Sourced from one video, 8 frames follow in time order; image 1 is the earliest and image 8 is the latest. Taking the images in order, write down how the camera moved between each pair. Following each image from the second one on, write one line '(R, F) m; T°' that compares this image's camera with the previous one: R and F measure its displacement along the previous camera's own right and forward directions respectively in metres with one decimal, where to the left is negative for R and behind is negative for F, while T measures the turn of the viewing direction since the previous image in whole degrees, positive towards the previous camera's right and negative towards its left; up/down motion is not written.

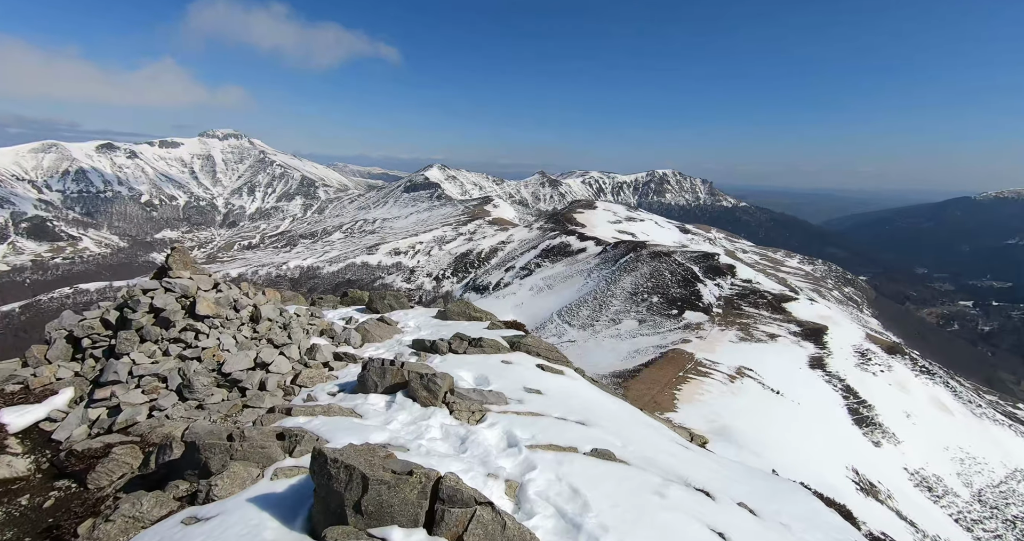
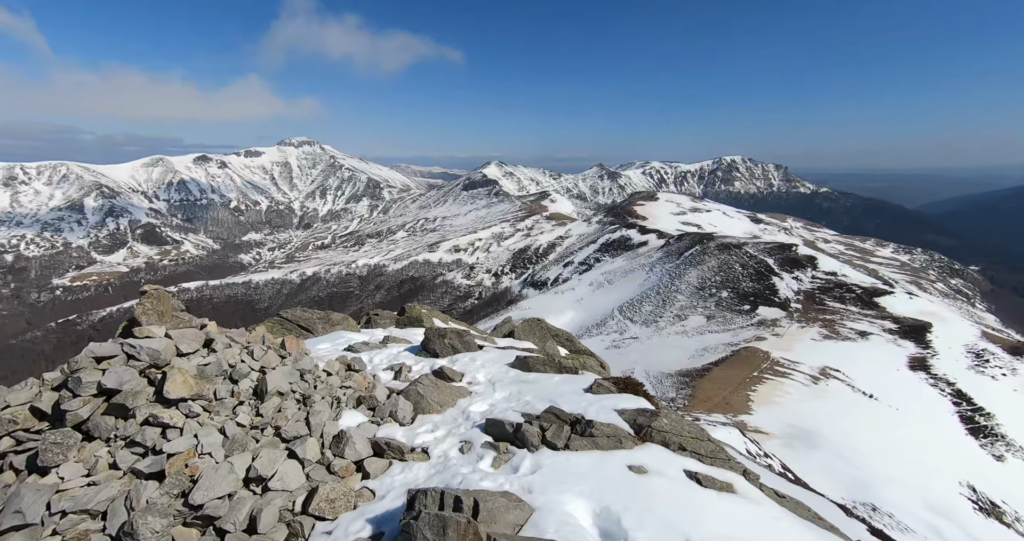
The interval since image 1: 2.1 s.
(-0.3, +2.1) m; -6°
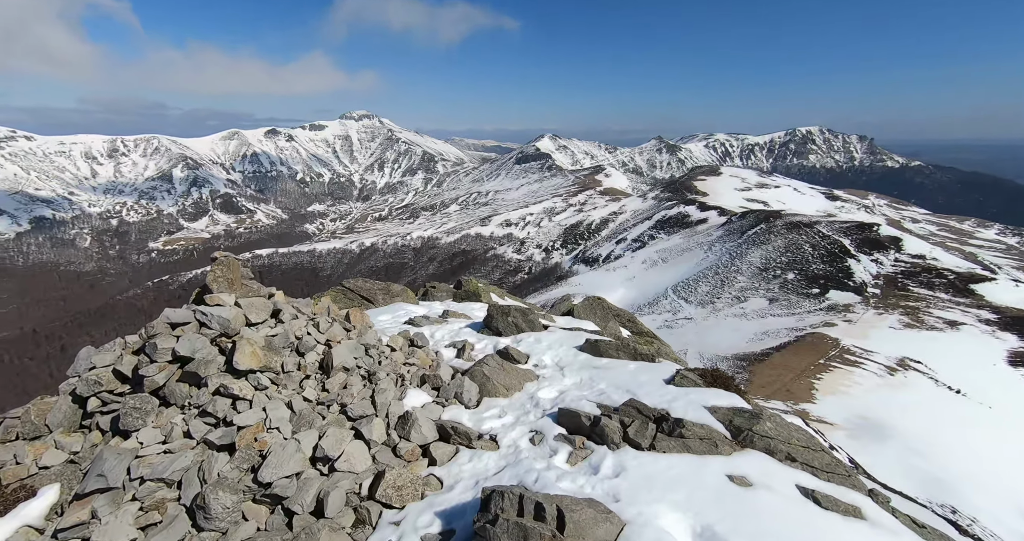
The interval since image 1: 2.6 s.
(-0.4, +1.9) m; -5°
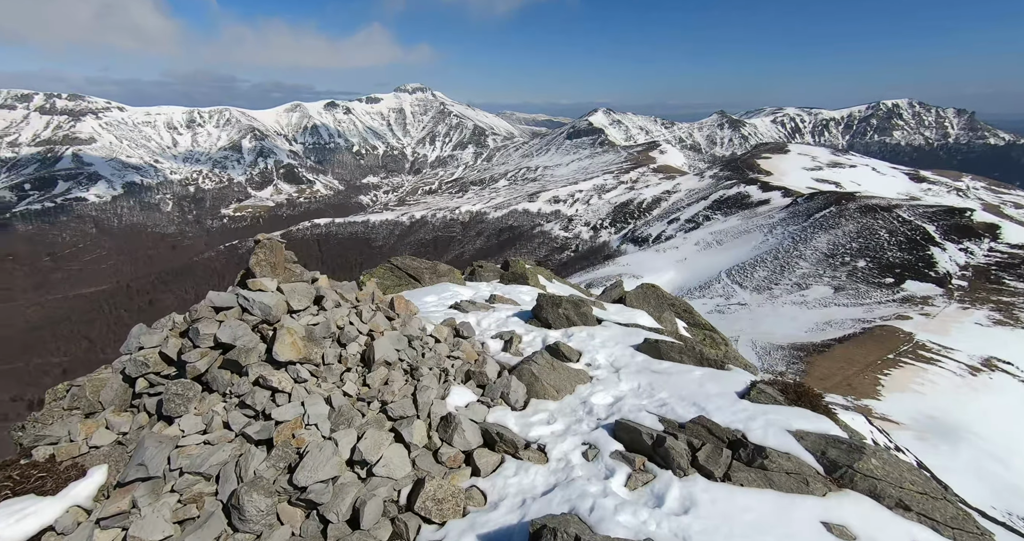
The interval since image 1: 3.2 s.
(+0.2, -2.1) m; -5°
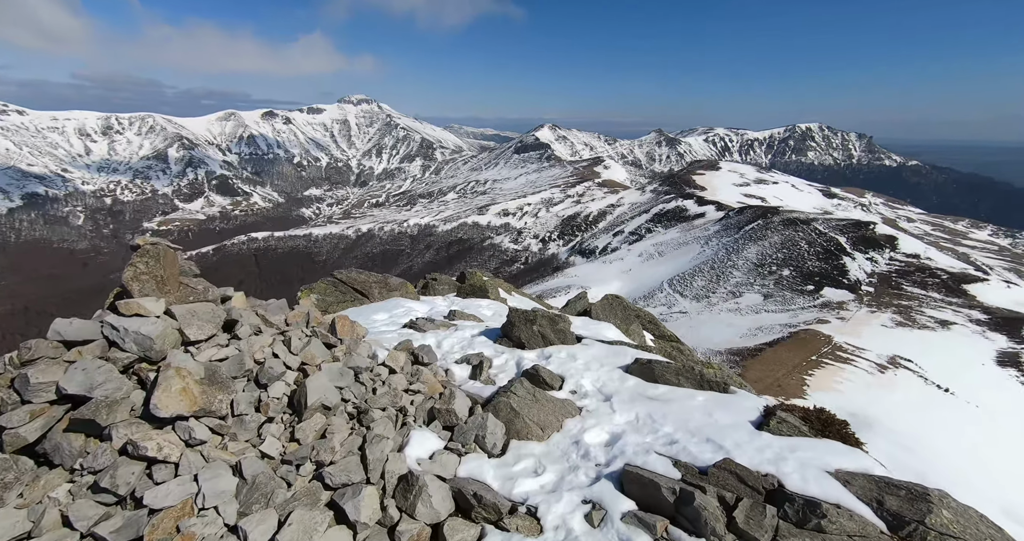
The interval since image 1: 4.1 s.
(0.0, +1.3) m; +5°
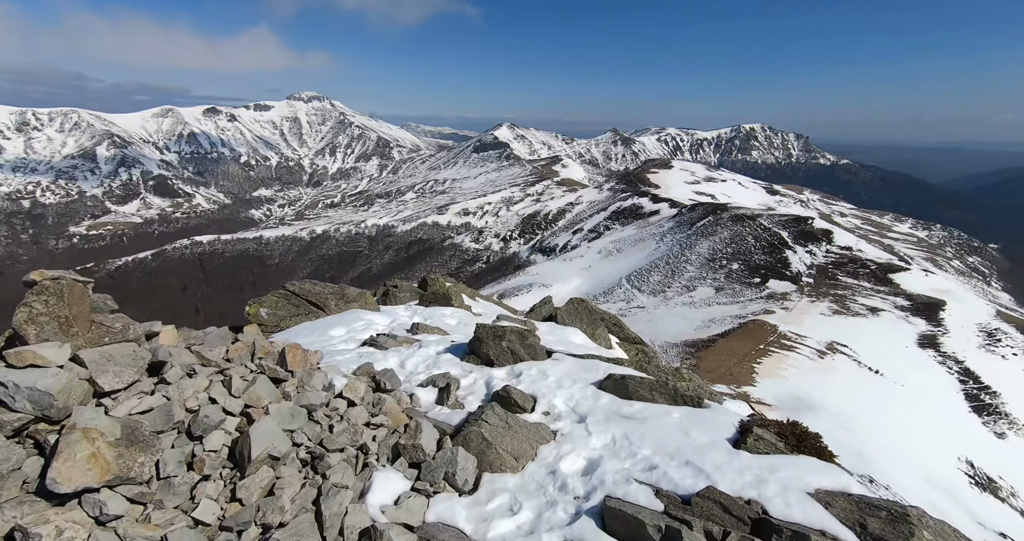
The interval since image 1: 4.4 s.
(0.0, -0.8) m; +4°
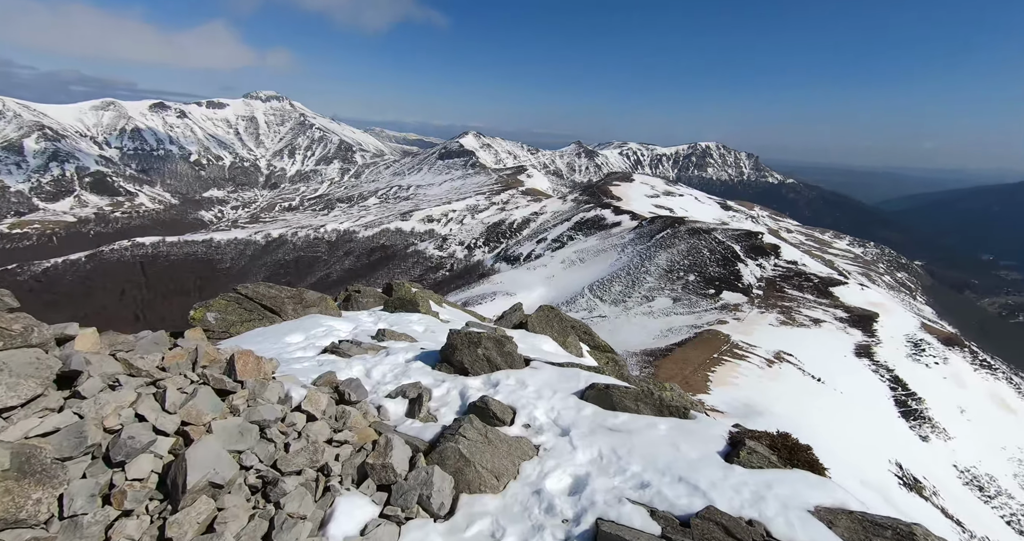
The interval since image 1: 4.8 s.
(0.0, -1.4) m; +4°
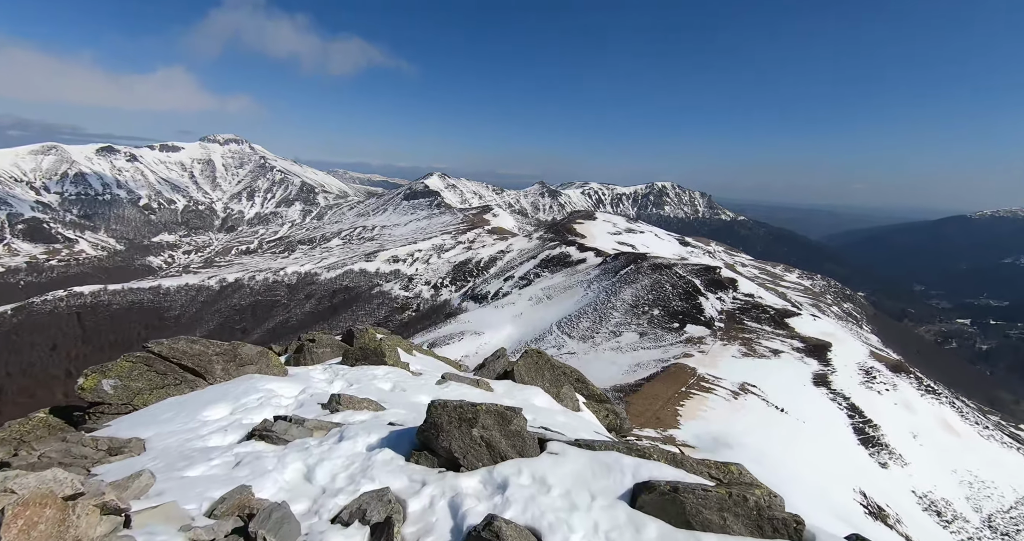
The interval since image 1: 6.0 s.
(0.0, -0.9) m; +3°
